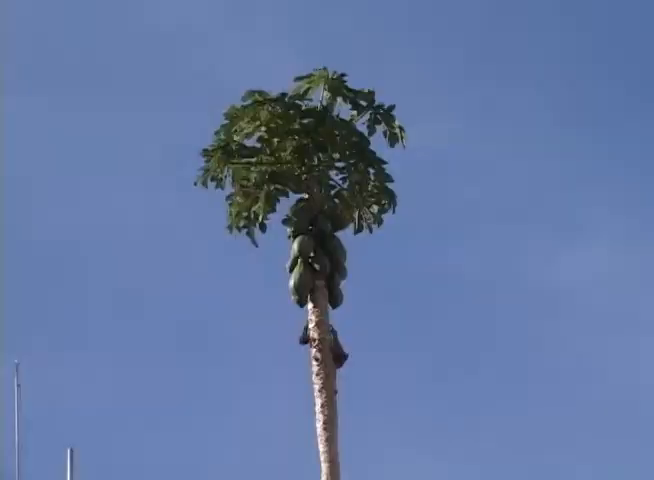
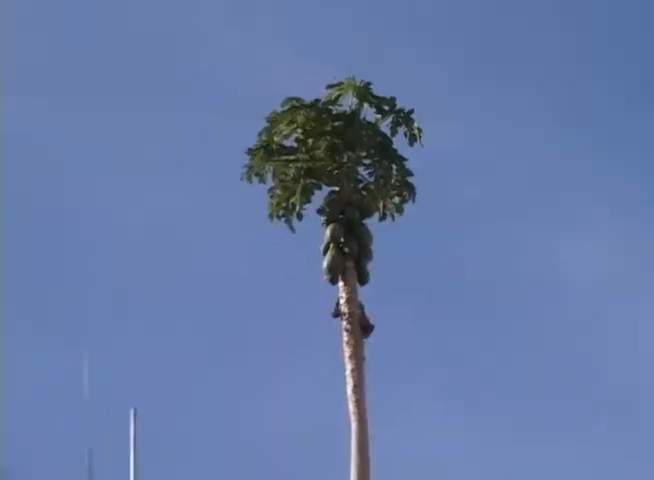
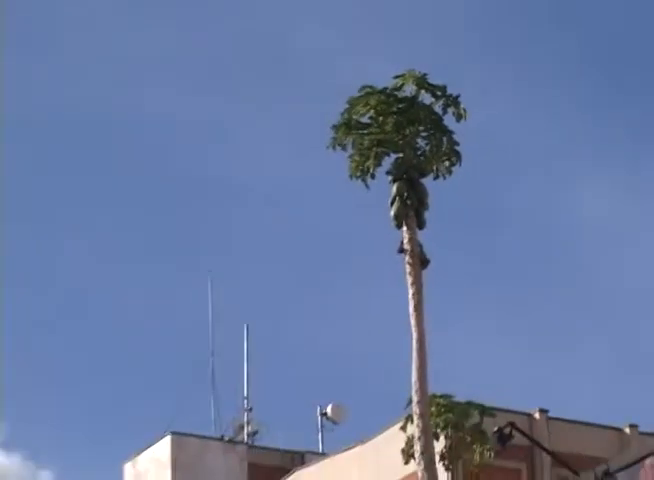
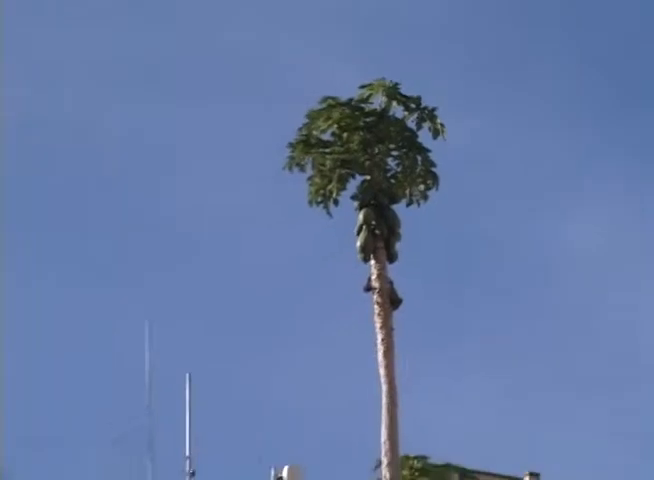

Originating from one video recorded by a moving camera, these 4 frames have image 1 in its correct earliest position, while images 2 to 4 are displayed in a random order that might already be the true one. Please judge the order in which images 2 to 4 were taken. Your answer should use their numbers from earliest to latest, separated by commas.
2, 4, 3
